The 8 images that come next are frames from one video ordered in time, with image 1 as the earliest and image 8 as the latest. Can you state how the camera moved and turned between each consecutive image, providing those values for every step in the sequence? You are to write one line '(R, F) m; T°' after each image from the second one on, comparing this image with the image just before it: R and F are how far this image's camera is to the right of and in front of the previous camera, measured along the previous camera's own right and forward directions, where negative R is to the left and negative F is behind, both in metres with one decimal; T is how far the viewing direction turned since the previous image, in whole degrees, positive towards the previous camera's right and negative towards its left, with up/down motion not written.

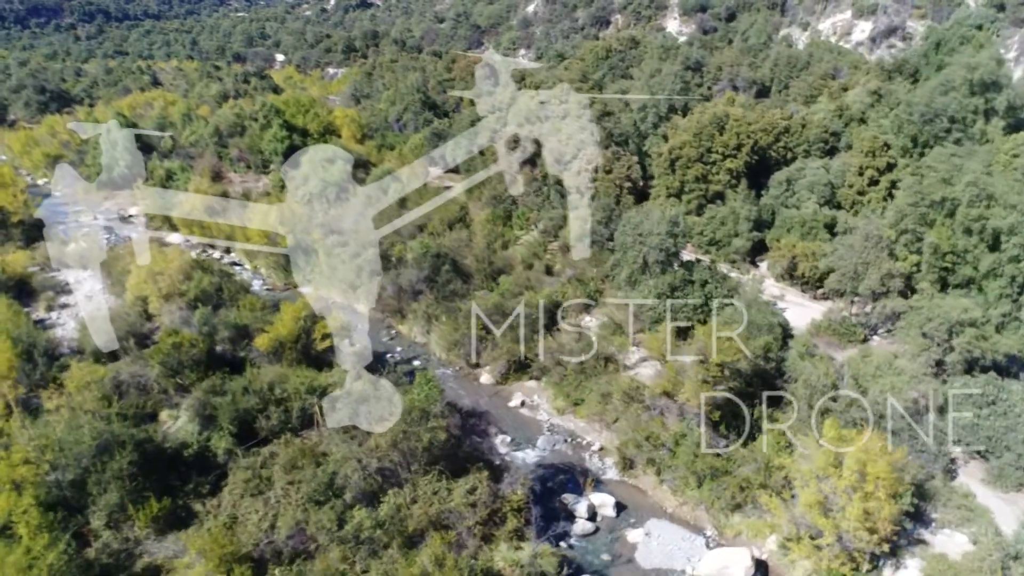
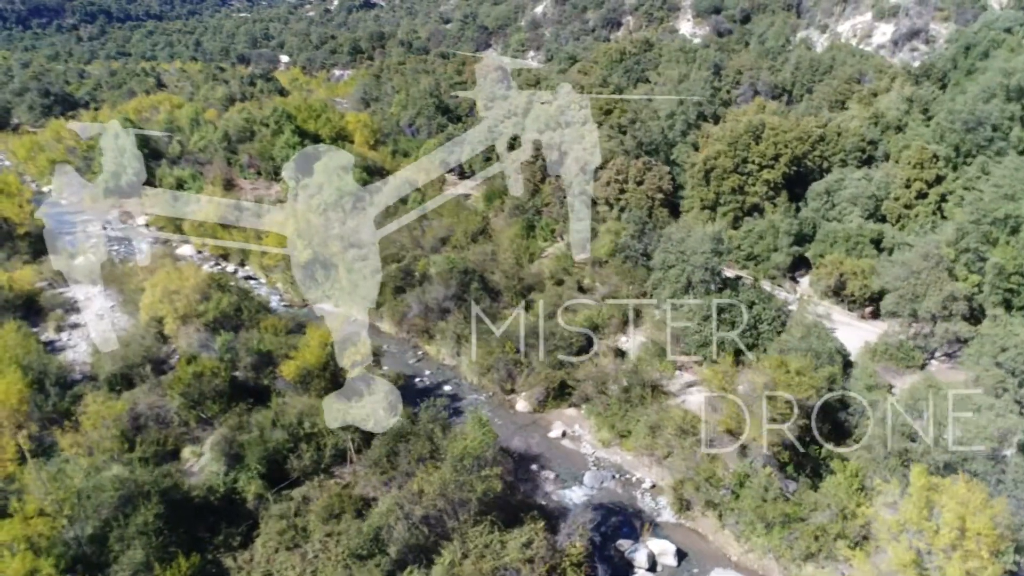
(-0.8, +1.1) m; 0°
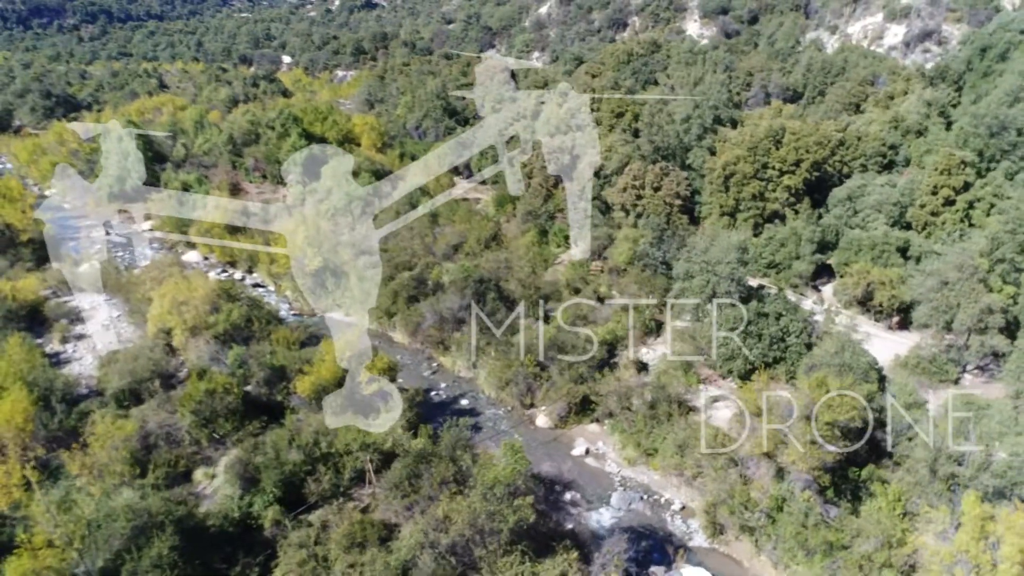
(-0.4, +0.6) m; 0°
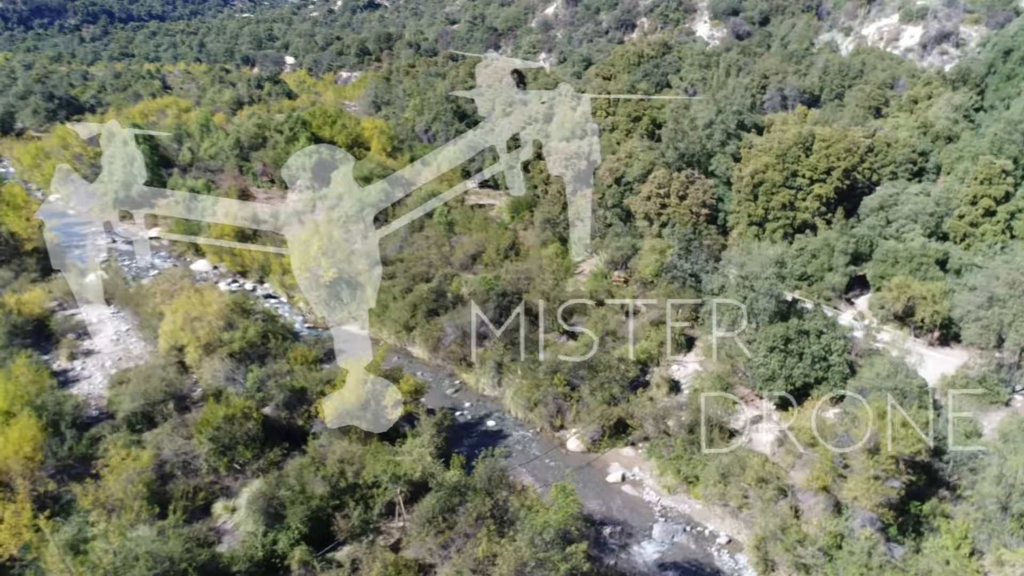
(-0.6, +0.9) m; 0°
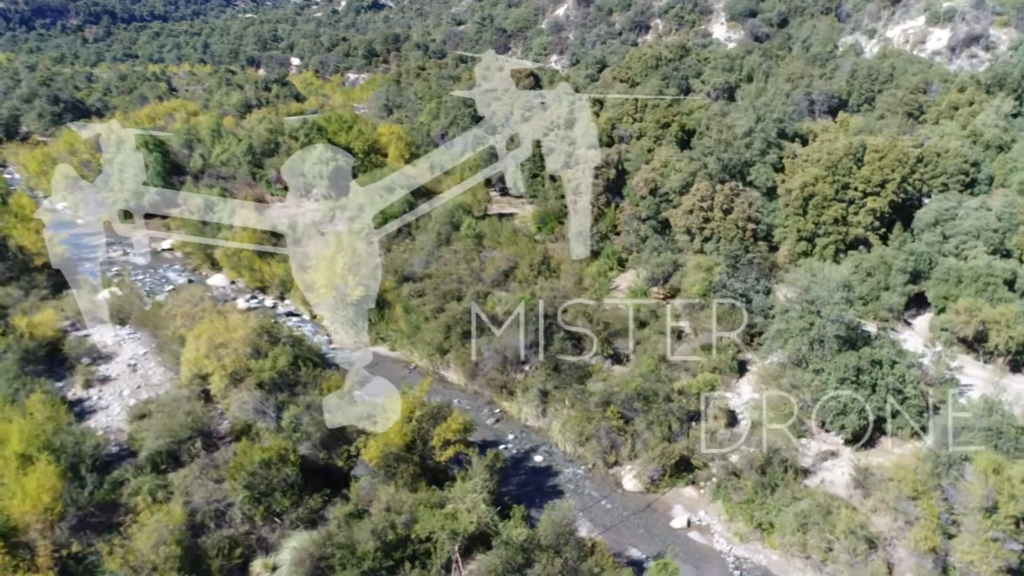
(-1.0, +1.3) m; 0°
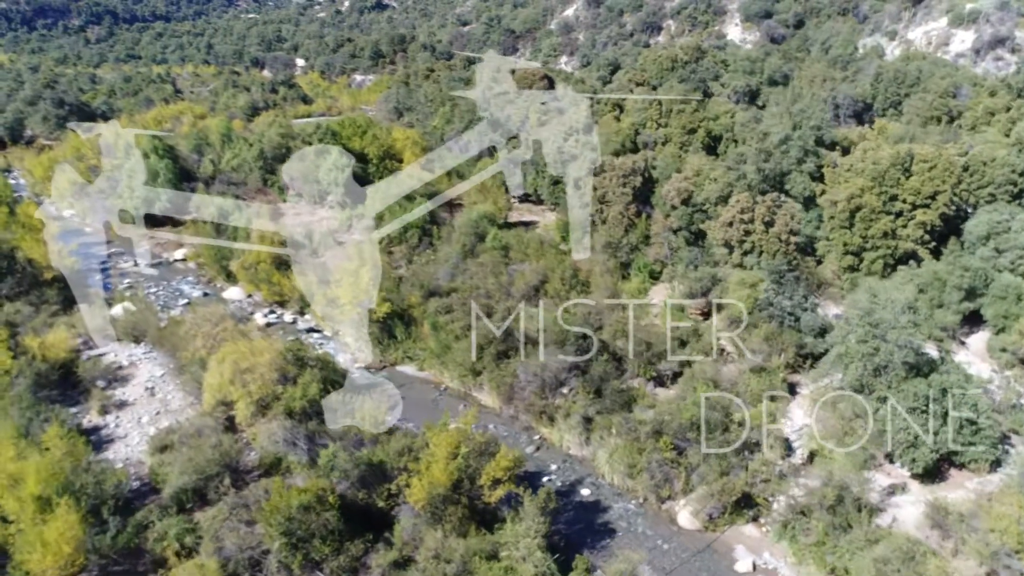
(-0.9, +1.1) m; 0°
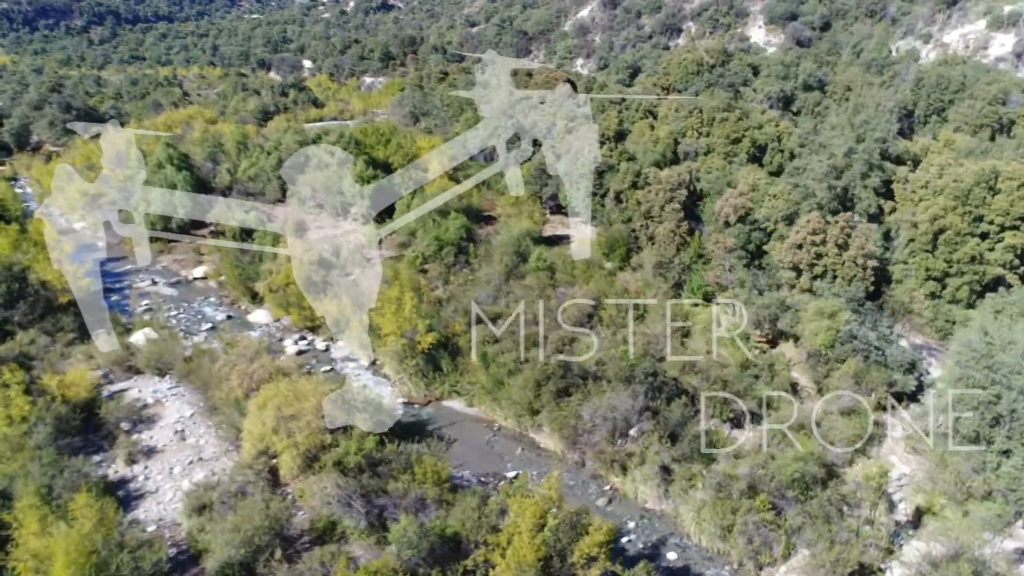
(-1.3, +1.8) m; 0°
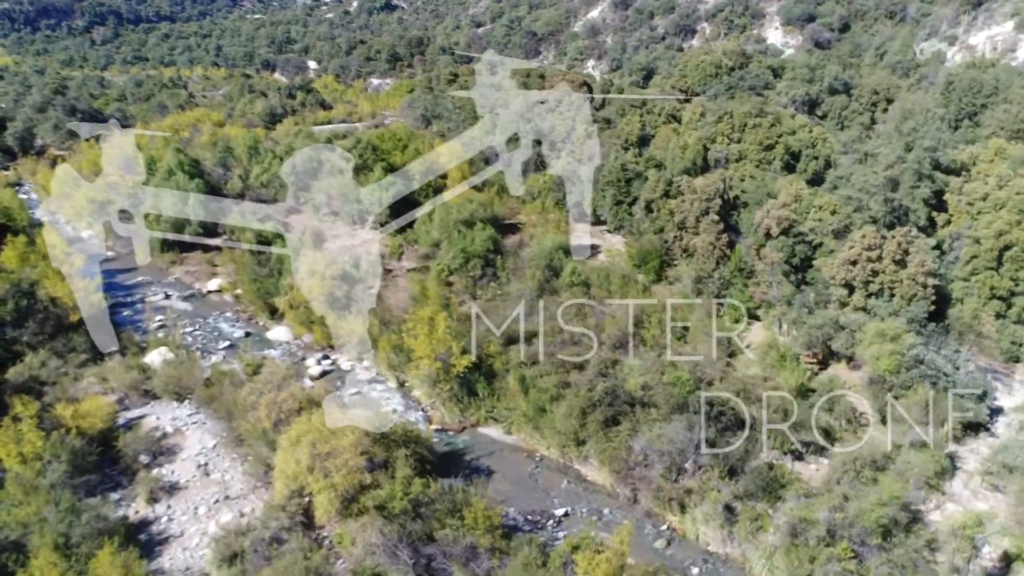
(-0.9, +1.2) m; 0°
